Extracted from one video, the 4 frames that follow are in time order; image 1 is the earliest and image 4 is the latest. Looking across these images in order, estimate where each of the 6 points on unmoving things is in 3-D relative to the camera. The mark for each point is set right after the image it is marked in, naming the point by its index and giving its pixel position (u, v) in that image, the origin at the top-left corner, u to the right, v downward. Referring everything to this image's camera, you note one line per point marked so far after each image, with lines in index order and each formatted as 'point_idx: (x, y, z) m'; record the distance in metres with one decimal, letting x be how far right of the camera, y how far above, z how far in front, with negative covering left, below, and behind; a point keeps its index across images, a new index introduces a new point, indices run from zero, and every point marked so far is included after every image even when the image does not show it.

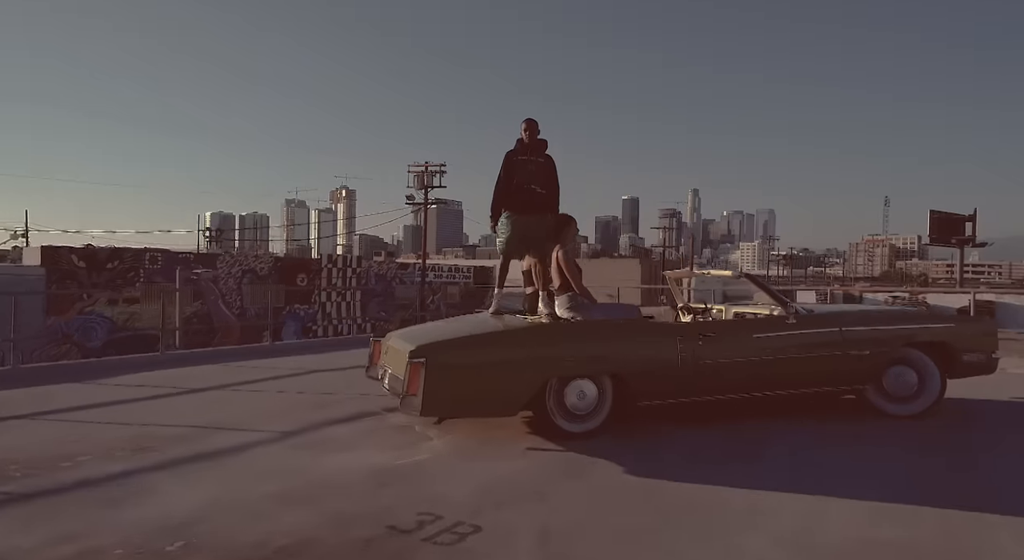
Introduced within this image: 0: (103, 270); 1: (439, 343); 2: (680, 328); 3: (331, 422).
0: (-12.3, +0.3, +19.4) m
1: (-0.4, -0.3, +3.2) m
2: (+0.9, -0.3, +3.6) m
3: (-1.1, -0.9, +3.9) m
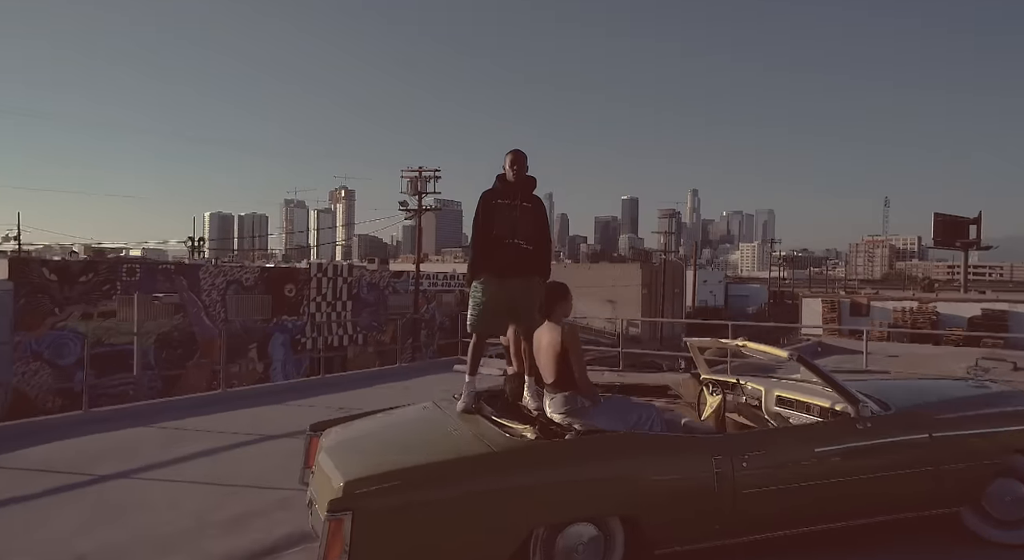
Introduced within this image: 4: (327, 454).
0: (-12.4, -0.1, +18.5) m
1: (-0.5, -0.7, +2.2) m
2: (+0.8, -0.7, +2.6) m
3: (-1.2, -1.2, +2.9) m
4: (-0.8, -0.7, +2.7) m
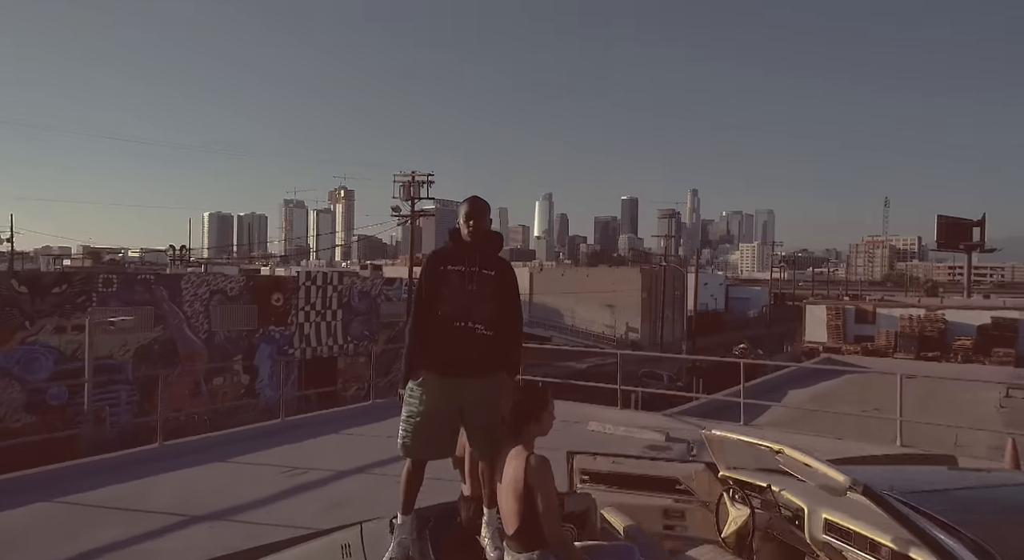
0: (-12.6, -0.4, +17.6) m
1: (-0.6, -1.0, +1.4) m
2: (+0.7, -1.0, +1.8) m
3: (-1.3, -1.6, +2.0) m
4: (-0.9, -1.0, +1.8) m
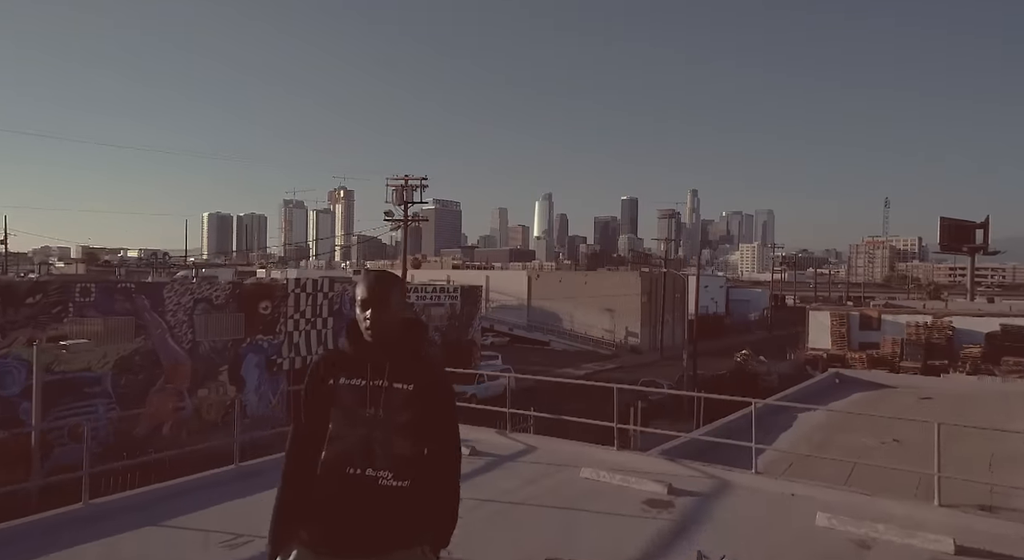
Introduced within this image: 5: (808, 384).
0: (-12.8, -0.7, +16.8) m
1: (-0.8, -1.3, +0.6) m
2: (+0.5, -1.2, +1.0) m
3: (-1.5, -1.8, +1.3) m
4: (-1.1, -1.3, +1.1) m
5: (+6.4, -2.3, +14.0) m
